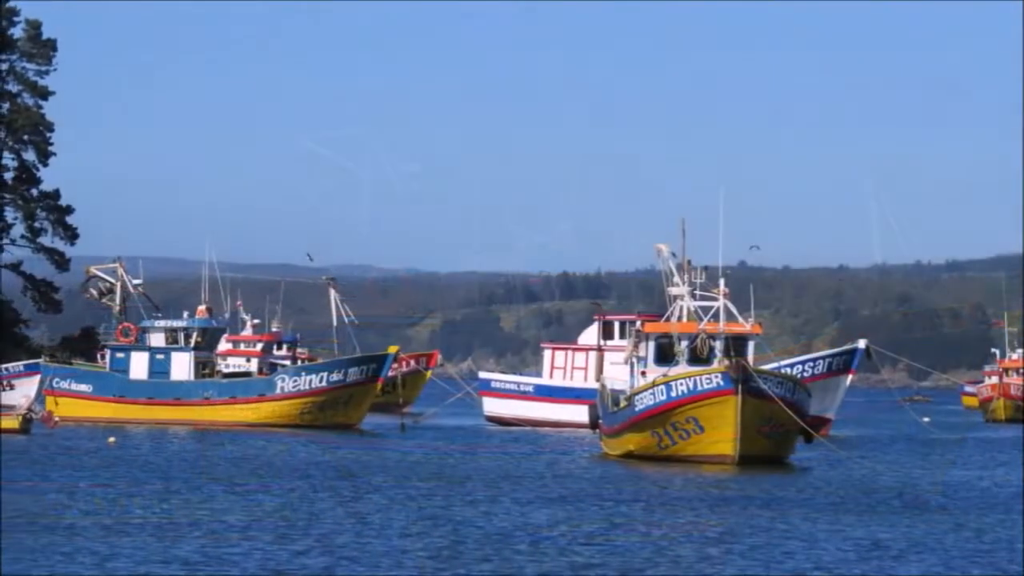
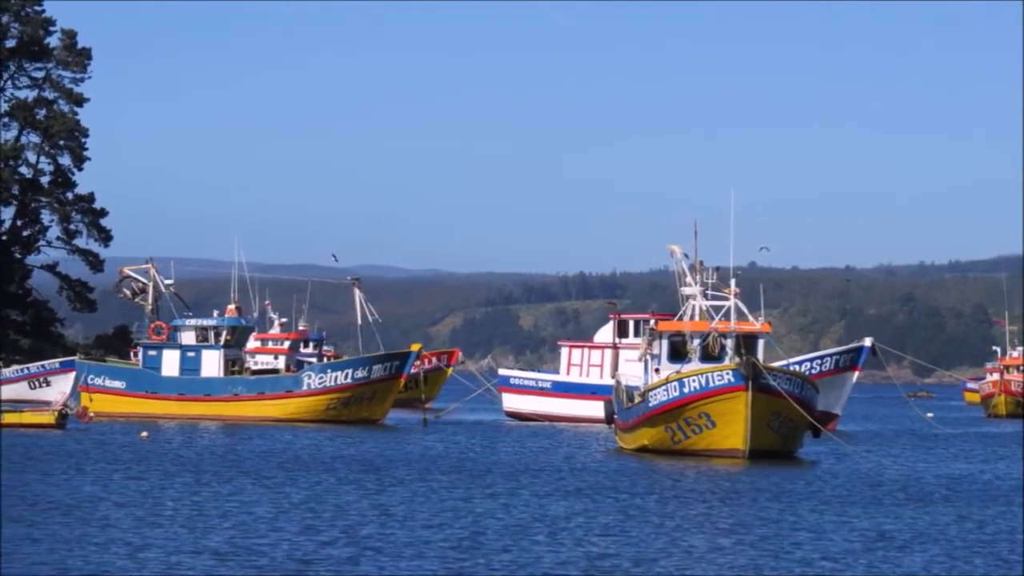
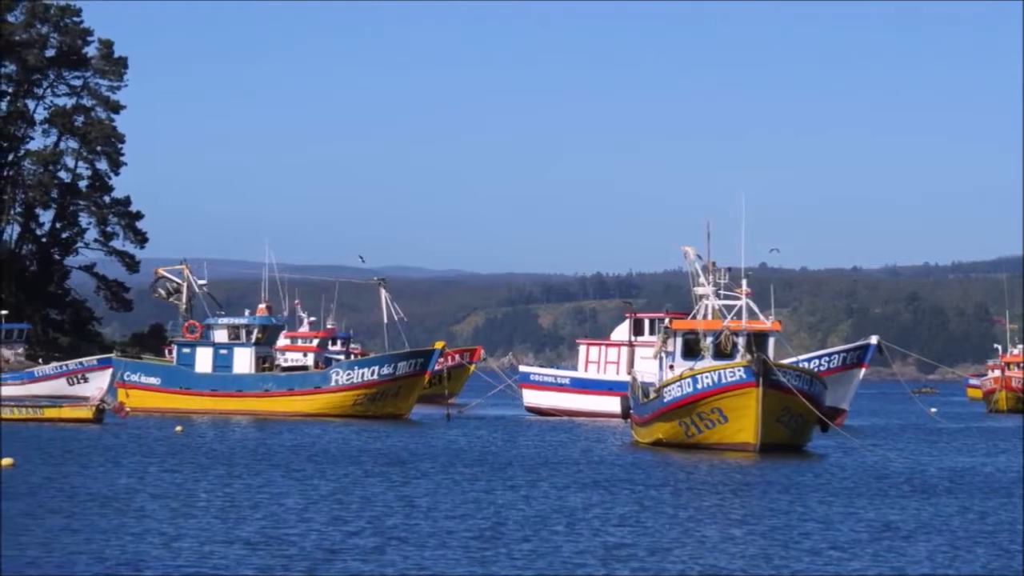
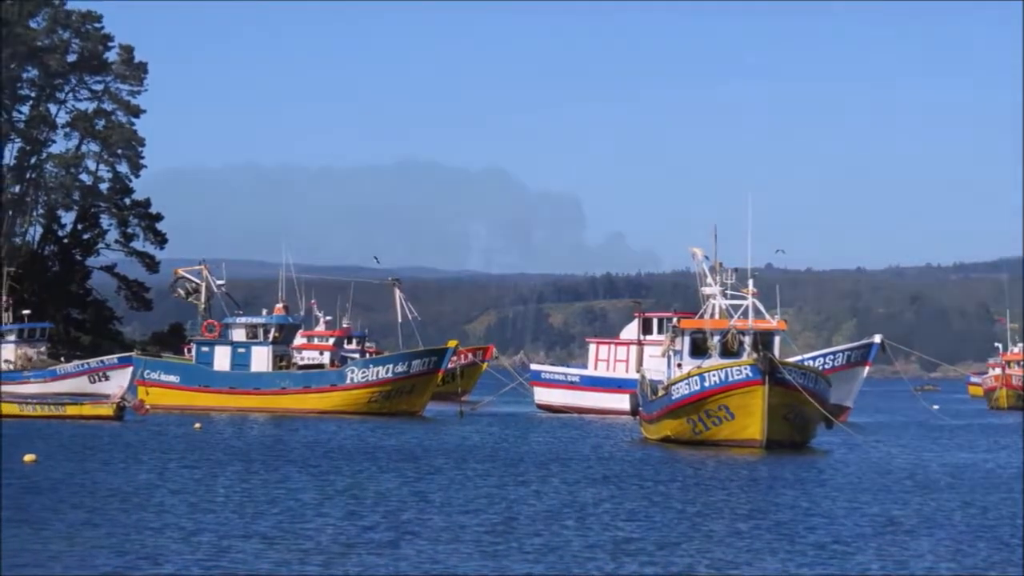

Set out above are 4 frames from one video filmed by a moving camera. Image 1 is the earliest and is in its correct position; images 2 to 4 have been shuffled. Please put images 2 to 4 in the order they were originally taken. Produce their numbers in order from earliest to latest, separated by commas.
2, 3, 4
